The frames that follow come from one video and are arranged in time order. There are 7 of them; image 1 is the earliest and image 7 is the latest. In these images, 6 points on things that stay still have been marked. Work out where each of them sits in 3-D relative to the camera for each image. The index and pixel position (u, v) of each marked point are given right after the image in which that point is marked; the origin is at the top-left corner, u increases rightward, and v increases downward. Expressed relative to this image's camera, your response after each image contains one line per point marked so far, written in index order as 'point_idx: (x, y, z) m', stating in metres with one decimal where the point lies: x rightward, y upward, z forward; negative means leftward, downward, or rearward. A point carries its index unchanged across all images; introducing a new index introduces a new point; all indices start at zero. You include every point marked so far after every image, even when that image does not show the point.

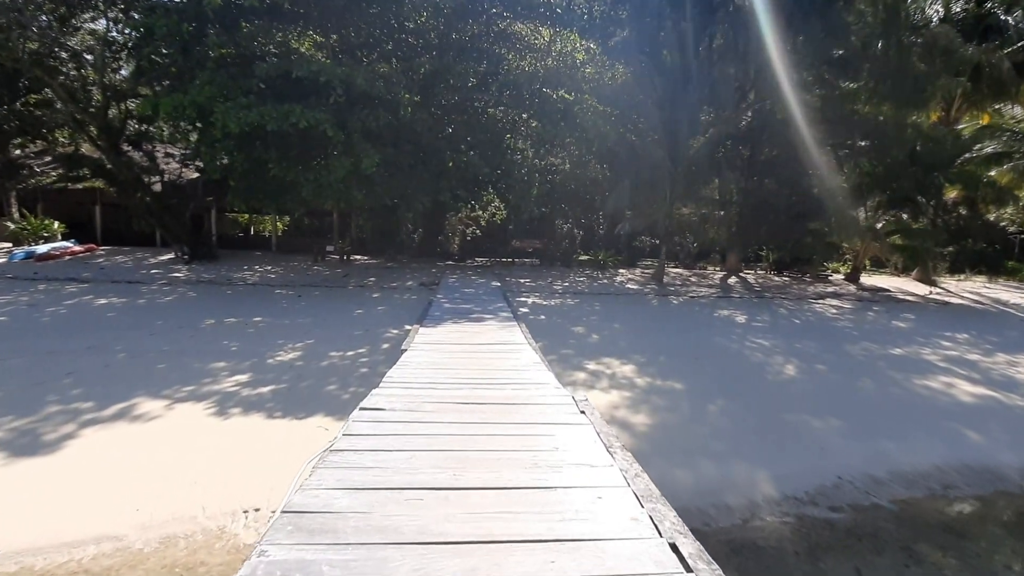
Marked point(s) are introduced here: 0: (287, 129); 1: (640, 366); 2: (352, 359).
0: (-4.6, +3.2, +9.7) m
1: (+2.0, -1.2, +7.5) m
2: (-2.4, -1.1, +7.2) m
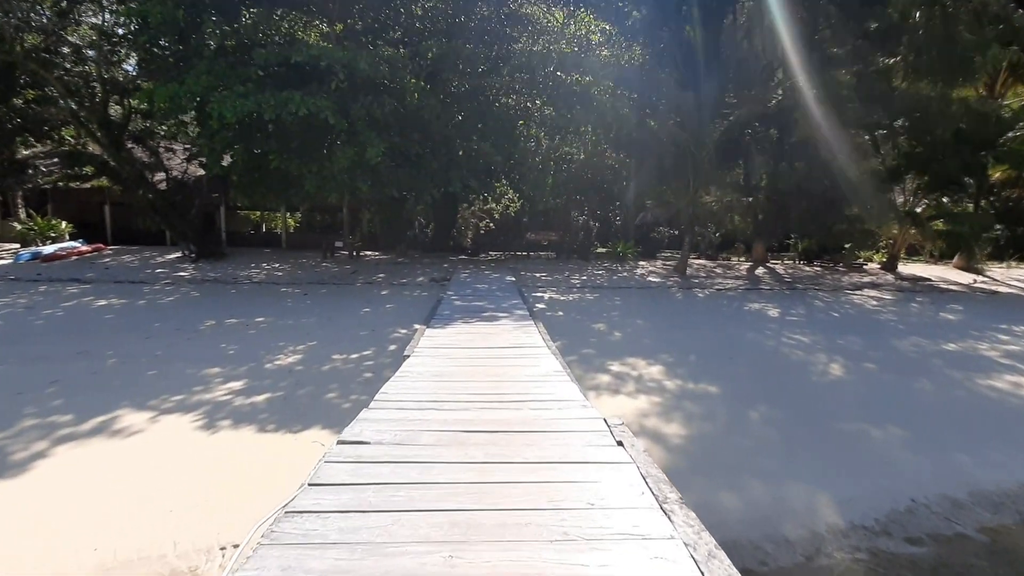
0: (-4.3, +3.3, +9.2) m
1: (+2.2, -1.1, +6.9) m
2: (-2.2, -1.0, +6.7) m
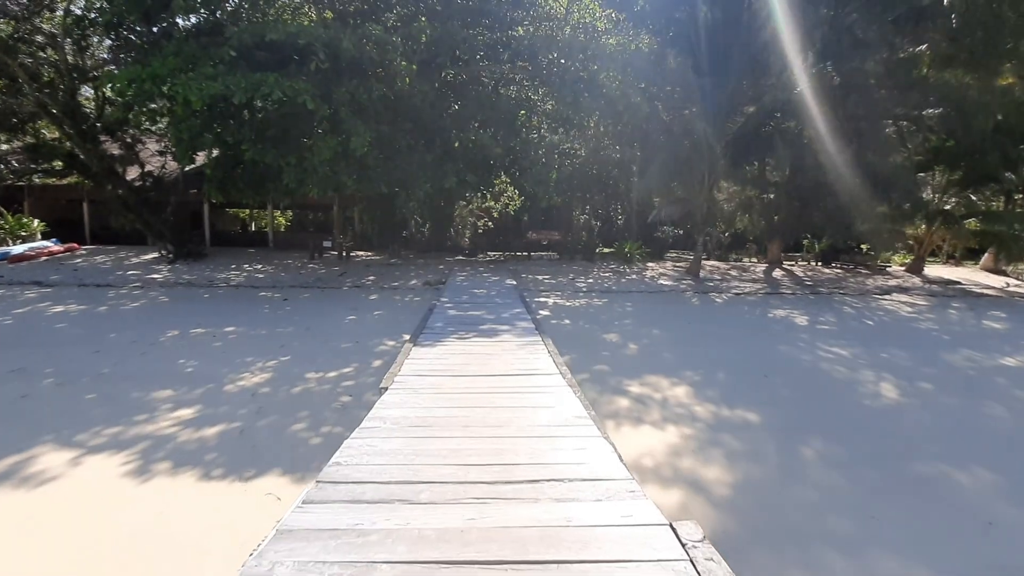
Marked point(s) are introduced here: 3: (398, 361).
0: (-4.3, +3.2, +8.2) m
1: (+2.3, -1.2, +5.9) m
2: (-2.1, -1.1, +5.7) m
3: (-1.0, -0.7, +4.3) m
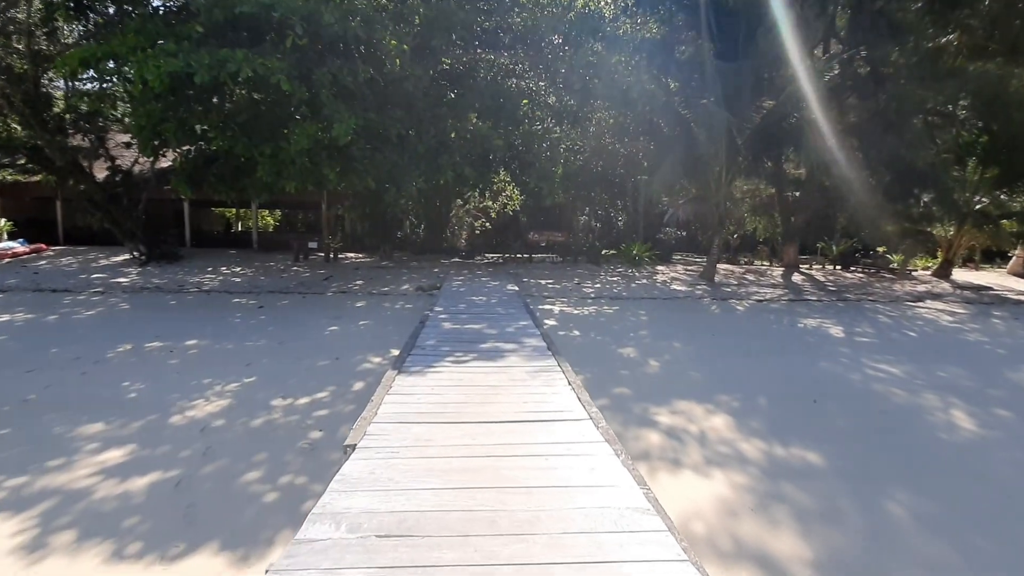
0: (-4.2, +3.1, +7.2) m
1: (+2.3, -1.3, +5.0) m
2: (-2.1, -1.2, +4.8) m
3: (-0.9, -0.8, +3.3) m
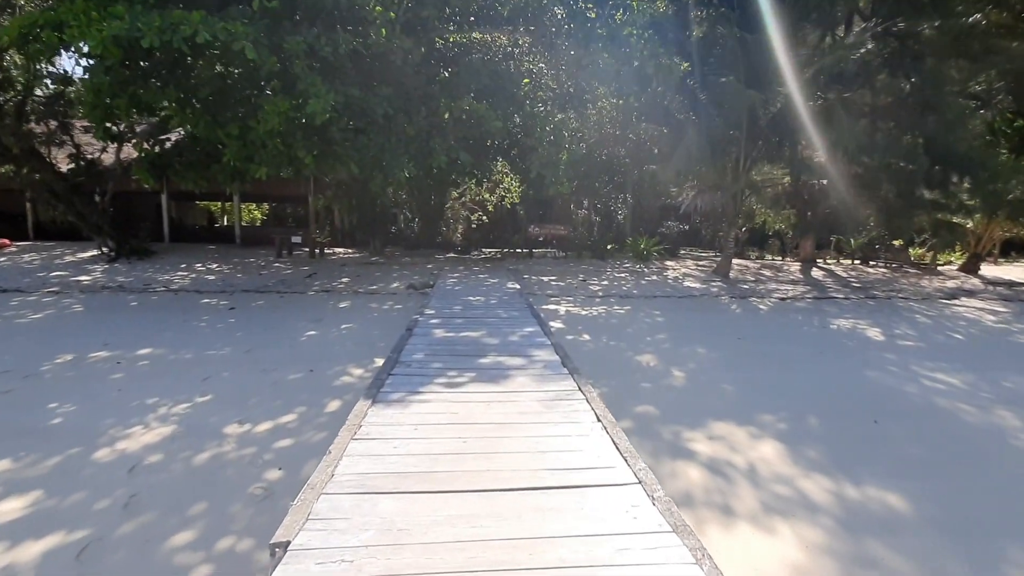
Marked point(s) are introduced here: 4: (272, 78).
0: (-4.2, +3.1, +6.3) m
1: (+2.4, -1.3, +4.1) m
2: (-2.0, -1.3, +3.9) m
3: (-0.9, -0.8, +2.4) m
4: (-3.5, +3.1, +7.2) m
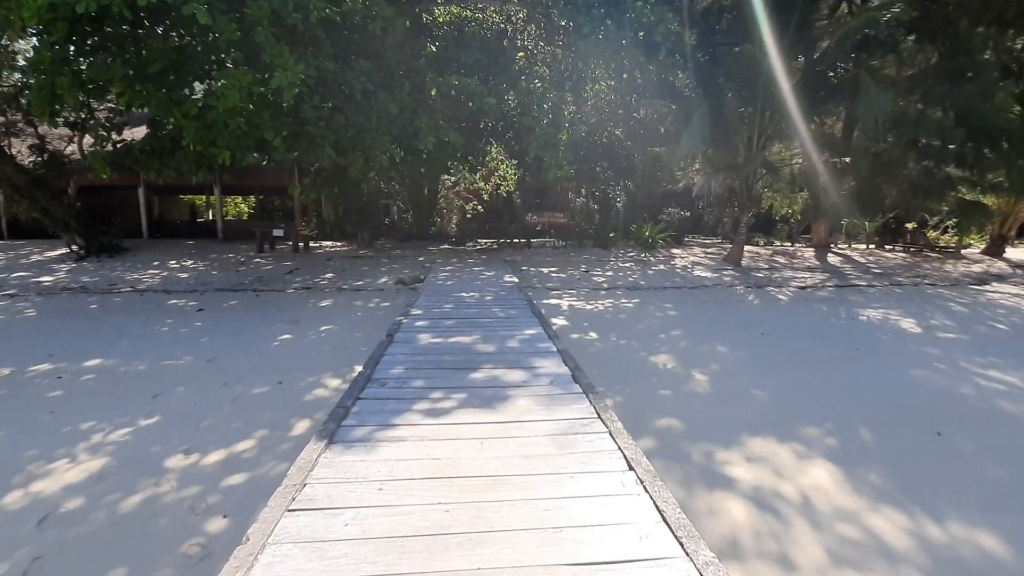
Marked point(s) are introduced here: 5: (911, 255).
0: (-4.3, +3.1, +5.5) m
1: (+2.4, -1.3, +3.5) m
2: (-2.0, -1.3, +3.2) m
3: (-0.9, -0.8, +1.7) m
4: (-3.6, +3.1, +6.4) m
5: (+9.6, +0.8, +11.6) m
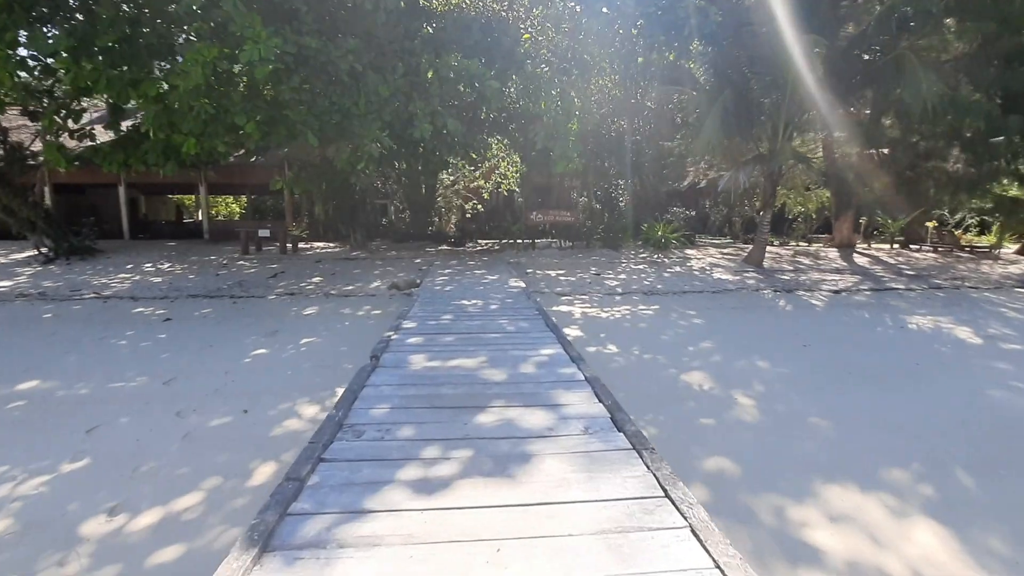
0: (-4.2, +3.0, +4.7) m
1: (+2.5, -1.3, +2.7) m
2: (-1.9, -1.4, +2.4) m
3: (-0.8, -0.9, +1.0) m
4: (-3.5, +3.0, +5.6) m
5: (+9.7, +0.7, +10.8) m
